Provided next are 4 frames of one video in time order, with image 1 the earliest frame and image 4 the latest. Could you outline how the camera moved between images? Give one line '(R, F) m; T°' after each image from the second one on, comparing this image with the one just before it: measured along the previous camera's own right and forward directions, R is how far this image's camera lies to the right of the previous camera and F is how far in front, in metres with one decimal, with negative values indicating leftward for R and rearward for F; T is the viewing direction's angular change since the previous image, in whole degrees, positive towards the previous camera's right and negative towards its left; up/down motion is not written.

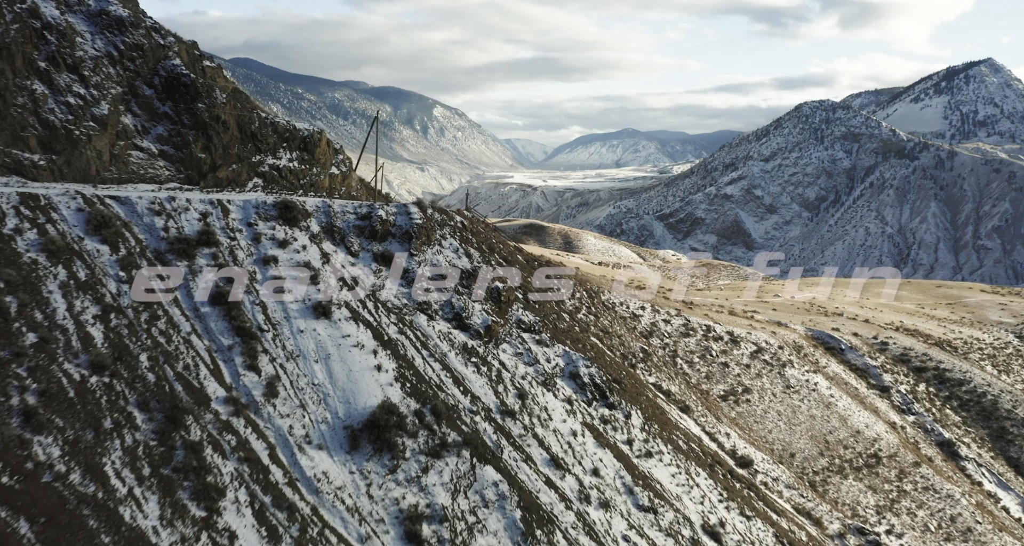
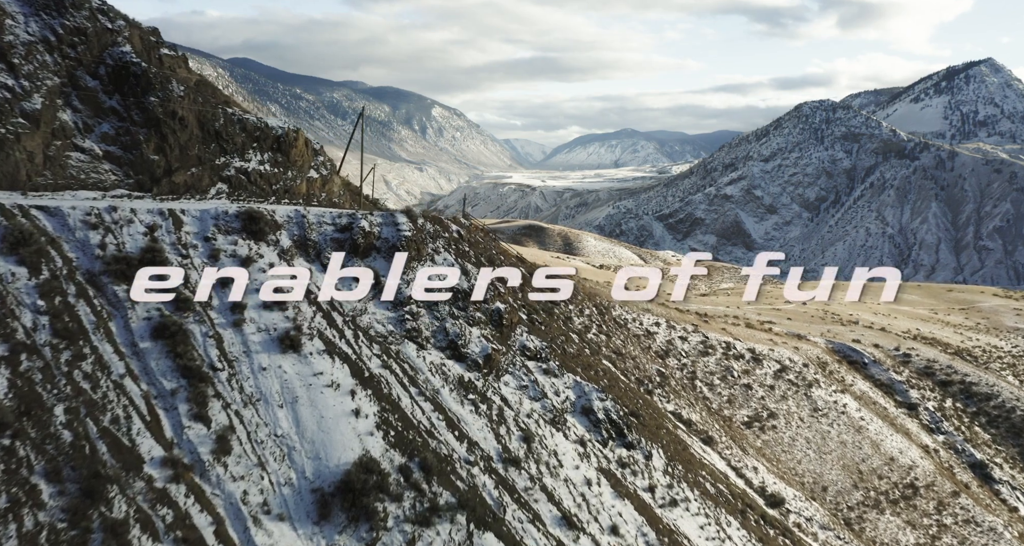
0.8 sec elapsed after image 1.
(-0.2, +3.9) m; 0°
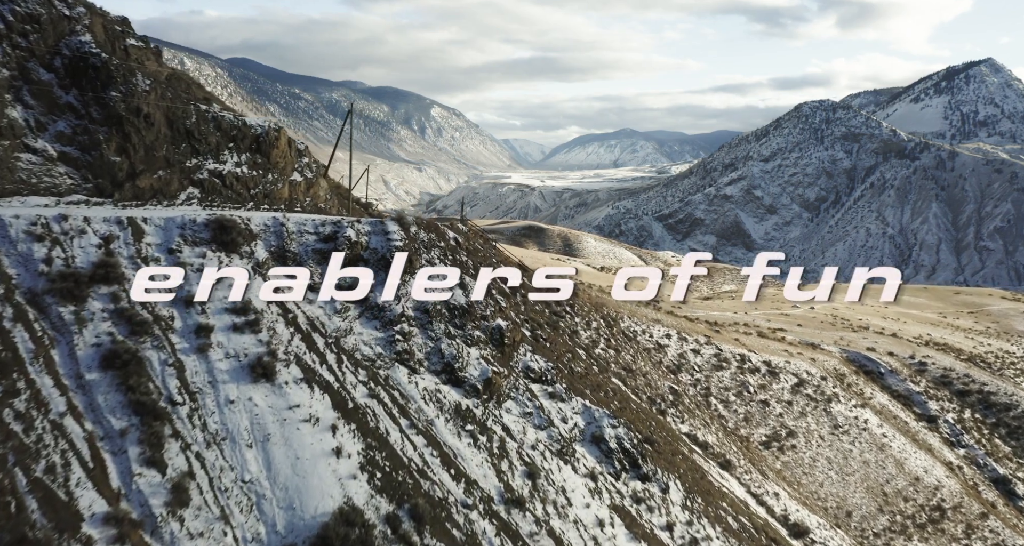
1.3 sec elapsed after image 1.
(-0.1, +2.5) m; 0°
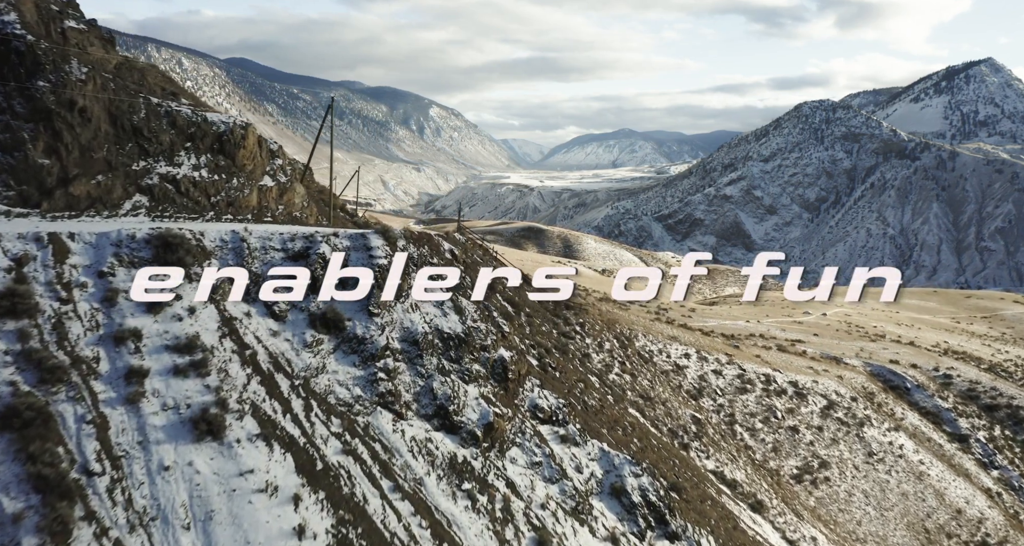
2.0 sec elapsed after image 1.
(-0.2, +3.5) m; 0°
